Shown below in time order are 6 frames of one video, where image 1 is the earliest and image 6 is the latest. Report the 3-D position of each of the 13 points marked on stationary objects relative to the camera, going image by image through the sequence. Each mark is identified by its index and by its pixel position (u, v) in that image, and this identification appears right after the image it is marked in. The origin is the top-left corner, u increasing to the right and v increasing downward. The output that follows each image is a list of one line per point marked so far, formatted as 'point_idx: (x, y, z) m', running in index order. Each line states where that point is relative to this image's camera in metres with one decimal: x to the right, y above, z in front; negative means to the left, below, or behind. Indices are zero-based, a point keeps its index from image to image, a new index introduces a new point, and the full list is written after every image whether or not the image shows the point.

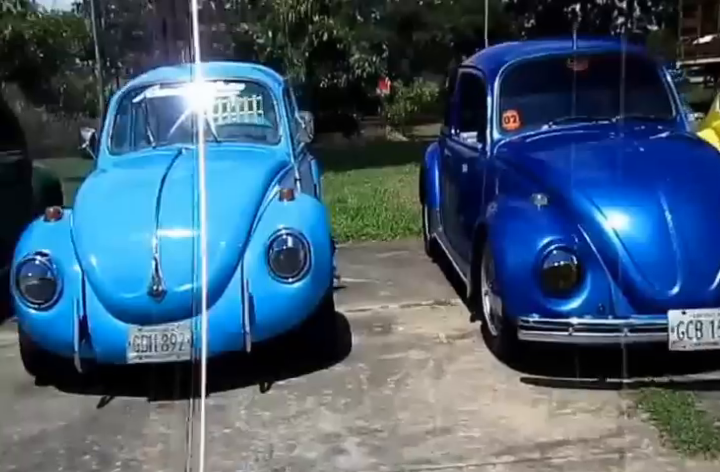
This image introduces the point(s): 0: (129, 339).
0: (-1.0, -0.5, +3.7) m
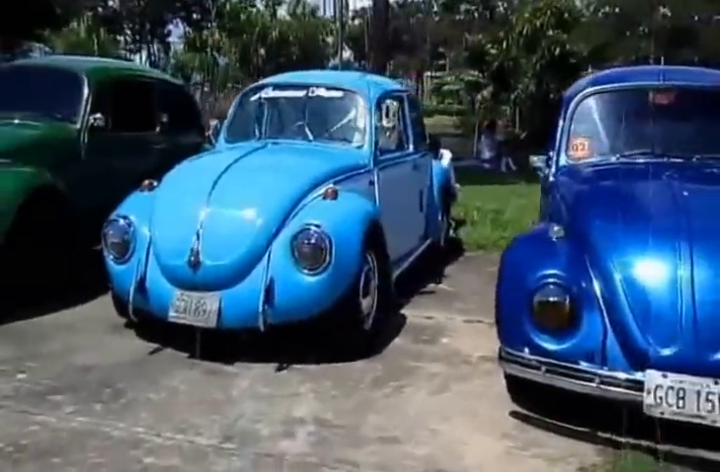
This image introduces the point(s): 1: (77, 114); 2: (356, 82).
0: (-1.0, -0.4, +4.3) m
1: (-2.0, +0.9, +5.5) m
2: (-0.1, +1.1, +5.5) m
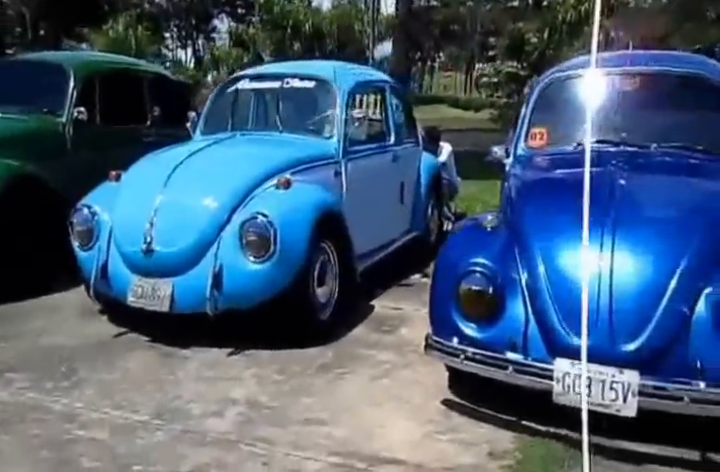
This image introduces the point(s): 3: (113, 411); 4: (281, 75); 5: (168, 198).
0: (-1.3, -0.3, +4.5) m
1: (-2.2, +0.9, +5.8) m
2: (-0.2, +1.2, +5.6) m
3: (-1.2, -0.8, +3.8) m
4: (-0.6, +1.1, +5.6) m
5: (-1.1, +0.2, +4.6) m
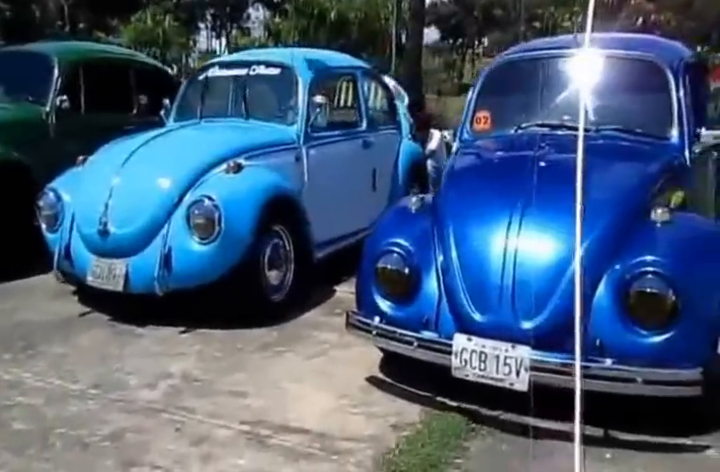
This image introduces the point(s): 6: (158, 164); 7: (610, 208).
0: (-1.6, -0.2, +4.8) m
1: (-2.4, +1.1, +6.1) m
2: (-0.5, +1.3, +5.7) m
3: (-1.6, -0.7, +4.1) m
4: (-0.8, +1.3, +5.8) m
5: (-1.4, +0.3, +4.8) m
6: (-1.2, +0.4, +4.9) m
7: (+1.2, +0.1, +3.8) m
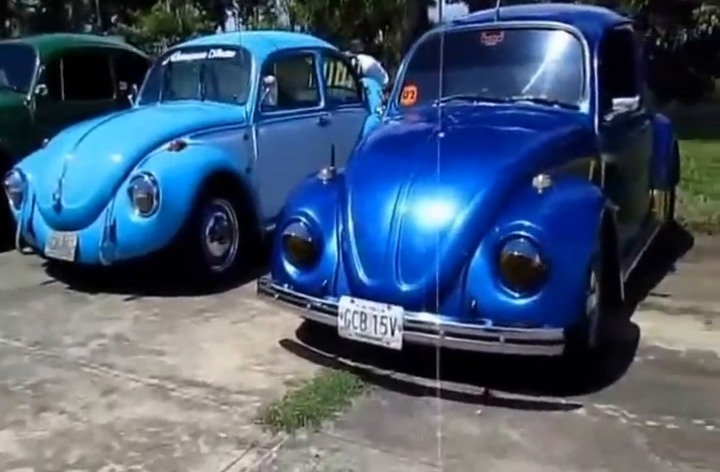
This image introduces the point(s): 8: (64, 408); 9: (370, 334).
0: (-2.0, 0.0, +5.2) m
1: (-2.7, +1.3, +6.5) m
2: (-0.8, +1.5, +6.0) m
3: (-2.0, -0.6, +4.5) m
4: (-1.2, +1.5, +6.1) m
5: (-1.8, +0.5, +5.2) m
6: (-1.7, +0.6, +5.2) m
7: (+0.7, +0.3, +3.9) m
8: (-1.4, -0.8, +3.7) m
9: (+0.1, -0.5, +3.7) m
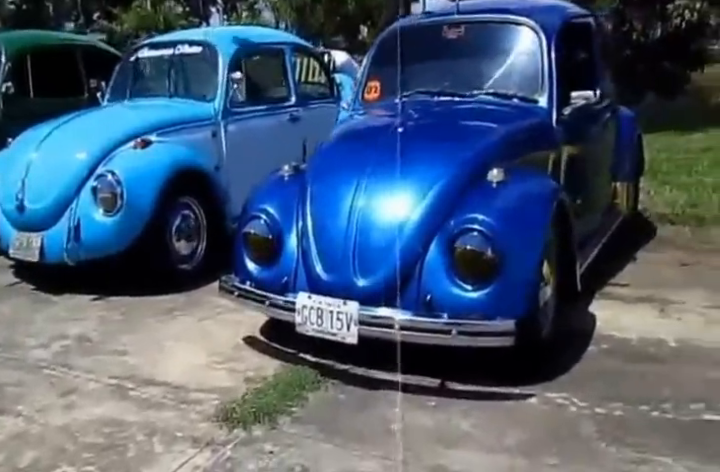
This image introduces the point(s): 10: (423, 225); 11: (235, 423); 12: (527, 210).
0: (-2.3, 0.0, +5.1) m
1: (-3.0, +1.2, +6.5) m
2: (-1.1, +1.5, +6.0) m
3: (-2.2, -0.6, +4.4) m
4: (-1.4, +1.5, +6.0) m
5: (-2.1, +0.5, +5.1) m
6: (-1.9, +0.6, +5.2) m
7: (+0.4, +0.3, +3.9) m
8: (-1.6, -0.8, +3.6) m
9: (-0.1, -0.4, +3.7) m
10: (+0.3, 0.0, +3.7) m
11: (-0.5, -0.8, +3.4) m
12: (+0.8, +0.1, +3.8) m
